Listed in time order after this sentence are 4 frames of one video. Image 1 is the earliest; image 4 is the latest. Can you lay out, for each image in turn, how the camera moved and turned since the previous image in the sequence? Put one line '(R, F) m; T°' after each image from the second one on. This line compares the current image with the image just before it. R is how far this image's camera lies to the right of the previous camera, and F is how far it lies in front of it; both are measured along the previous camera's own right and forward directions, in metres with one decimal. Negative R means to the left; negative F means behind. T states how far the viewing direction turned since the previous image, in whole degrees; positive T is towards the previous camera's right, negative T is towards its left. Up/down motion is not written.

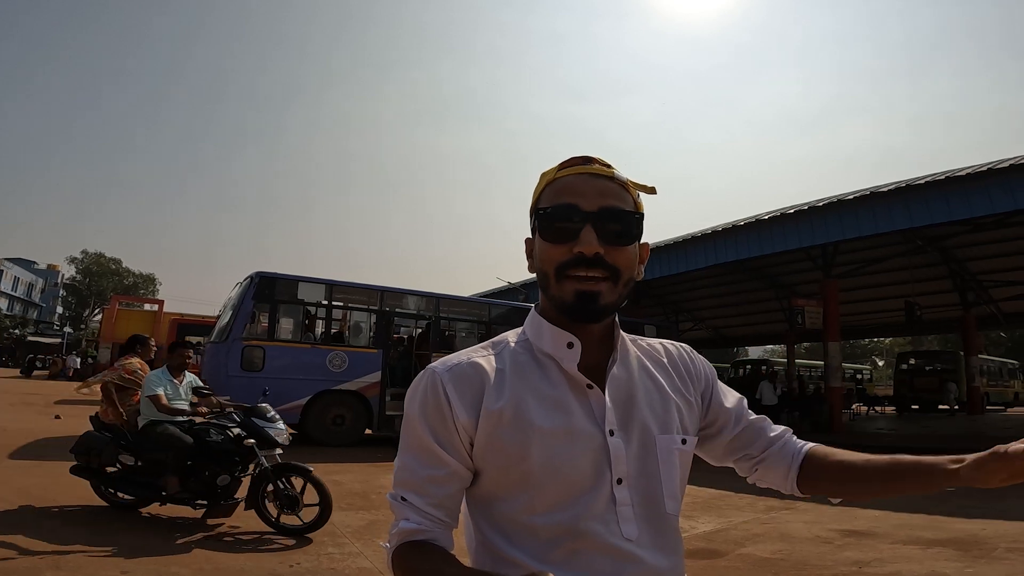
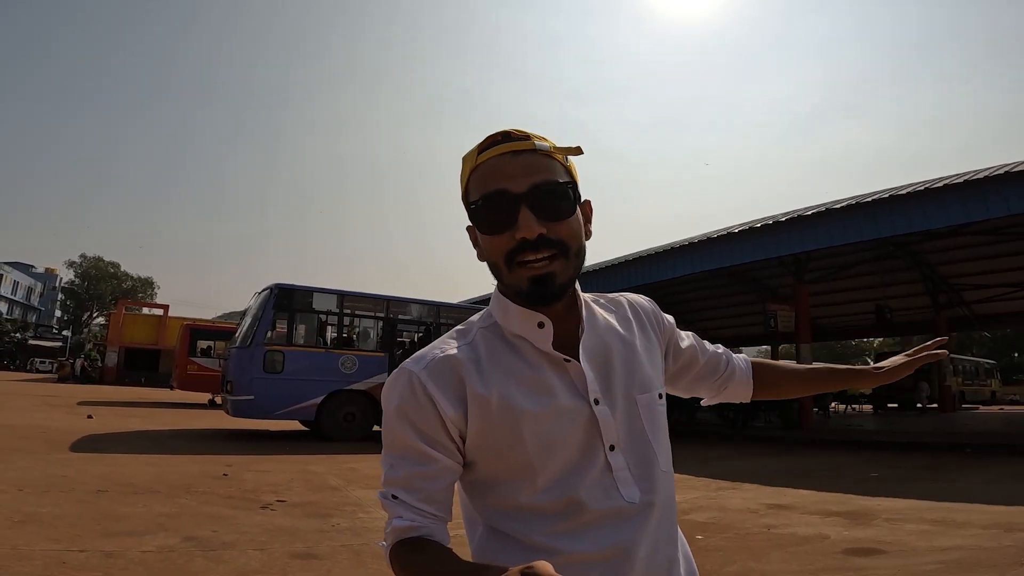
(0.0, -1.3) m; 0°
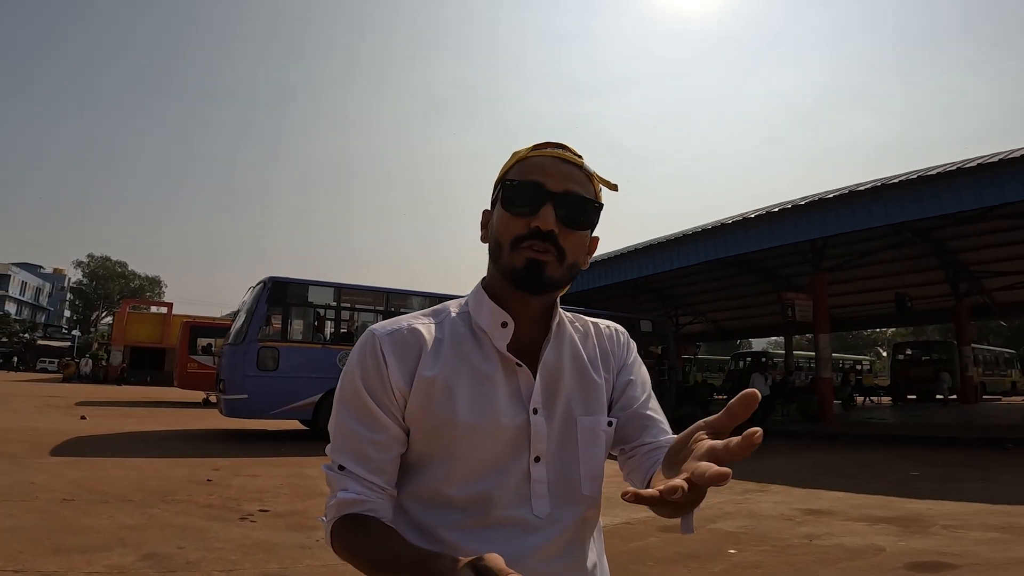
(0.0, +0.6) m; -1°
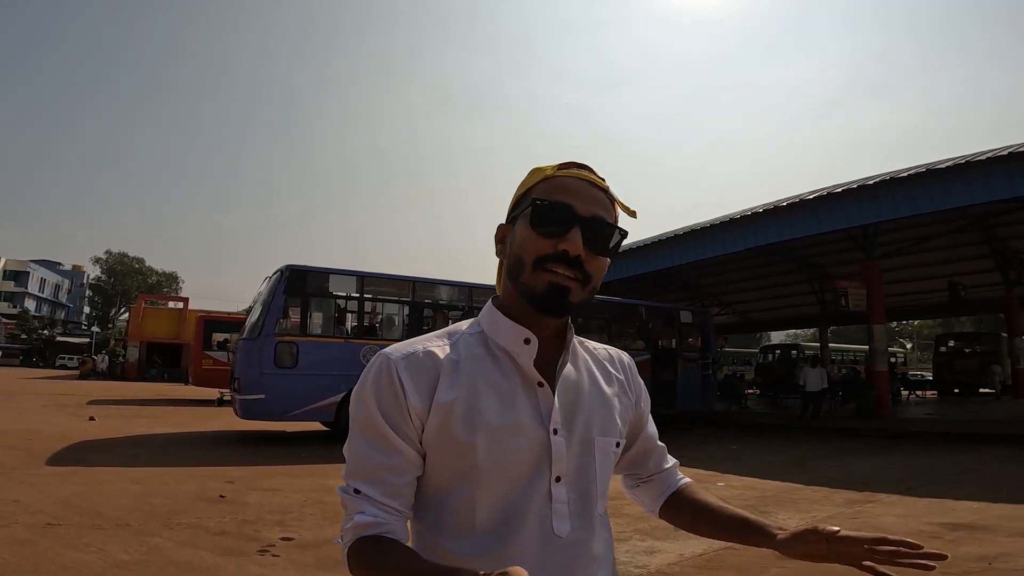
(-0.4, +1.0) m; -1°
